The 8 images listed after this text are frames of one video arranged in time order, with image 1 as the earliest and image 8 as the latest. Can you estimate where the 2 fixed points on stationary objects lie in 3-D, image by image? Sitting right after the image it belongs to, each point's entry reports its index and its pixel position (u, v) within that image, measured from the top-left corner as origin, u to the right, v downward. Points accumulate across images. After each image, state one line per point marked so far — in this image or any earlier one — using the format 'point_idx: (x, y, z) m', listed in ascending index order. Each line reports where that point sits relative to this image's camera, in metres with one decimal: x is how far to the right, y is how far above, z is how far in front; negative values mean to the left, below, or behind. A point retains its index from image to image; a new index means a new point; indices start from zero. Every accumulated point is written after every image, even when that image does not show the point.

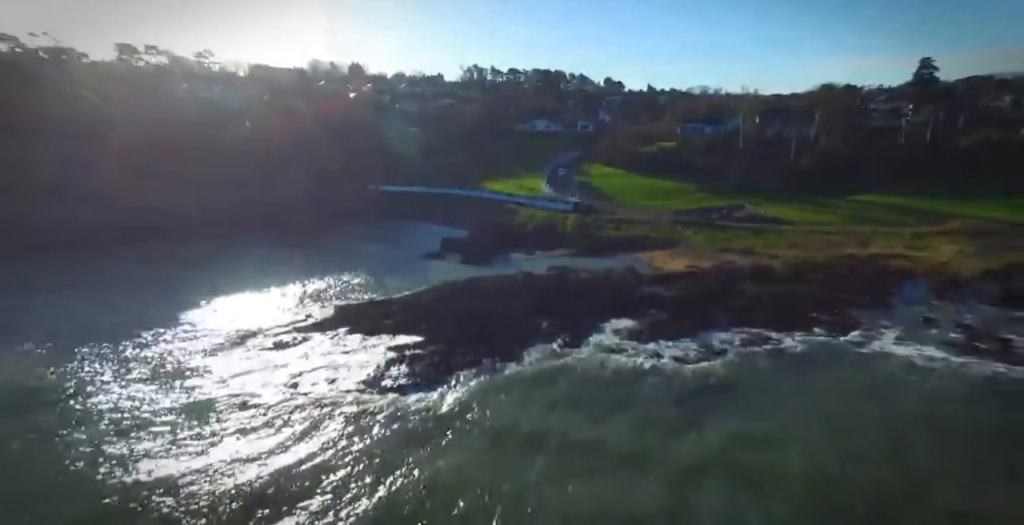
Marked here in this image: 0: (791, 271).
0: (+7.6, -0.2, +14.5) m
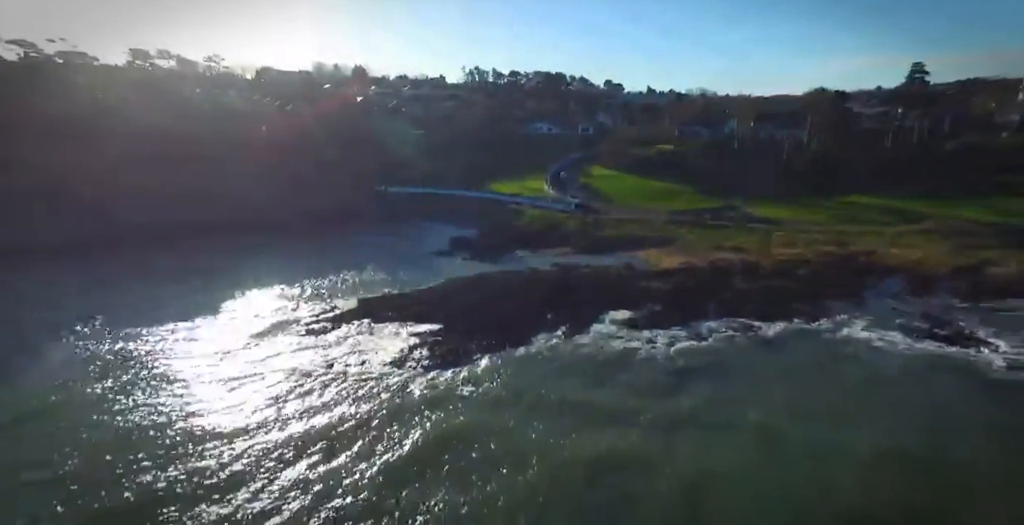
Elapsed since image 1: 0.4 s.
0: (+7.8, -0.1, +15.7) m
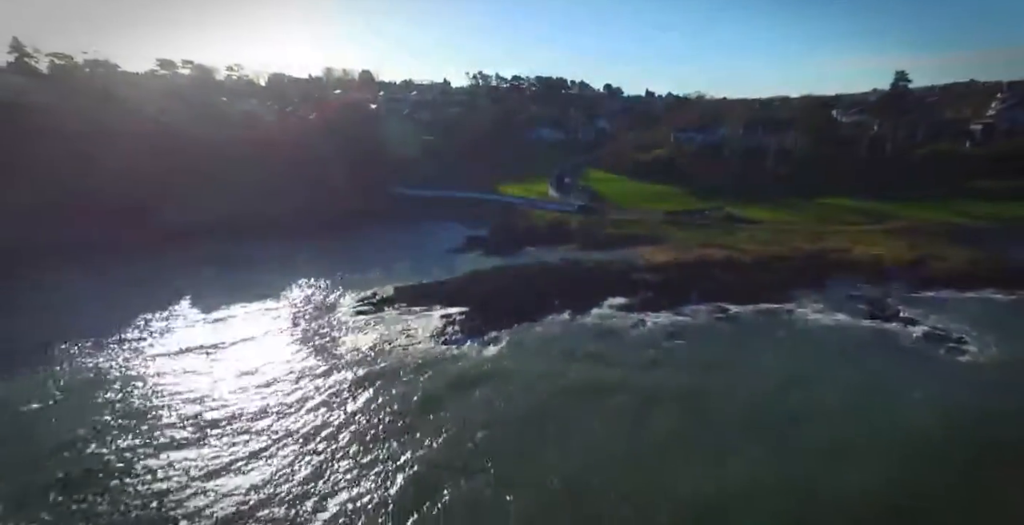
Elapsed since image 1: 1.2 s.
0: (+8.2, +0.1, +18.0) m
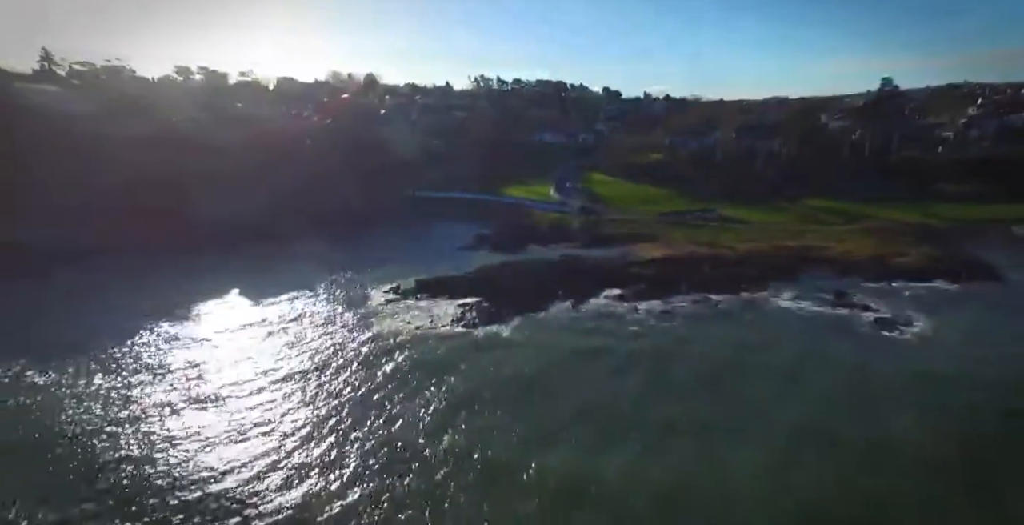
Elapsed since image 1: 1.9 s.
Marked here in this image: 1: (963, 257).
0: (+8.4, +0.2, +20.0) m
1: (+15.7, +0.2, +18.5) m
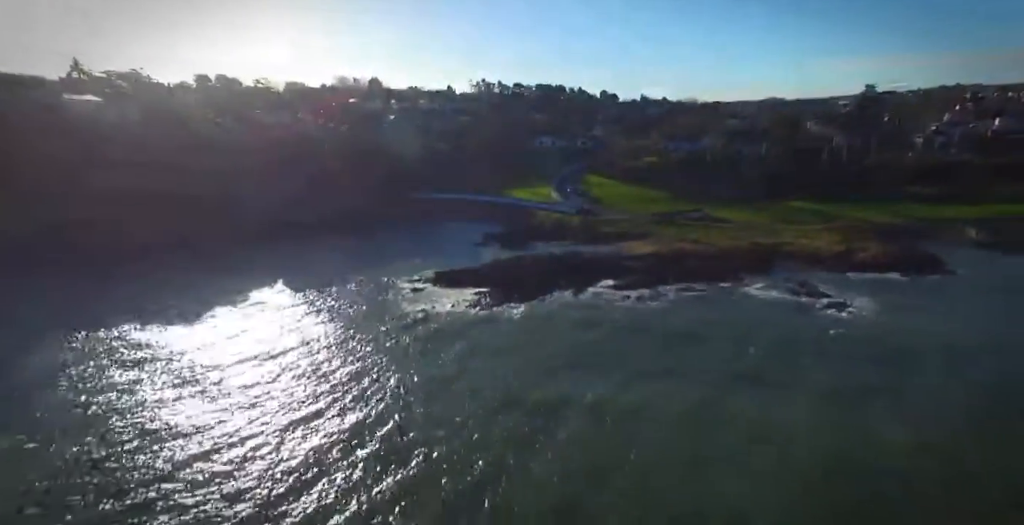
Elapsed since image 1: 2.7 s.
0: (+8.7, +0.5, +22.4) m
1: (+16.0, +0.4, +21.0) m
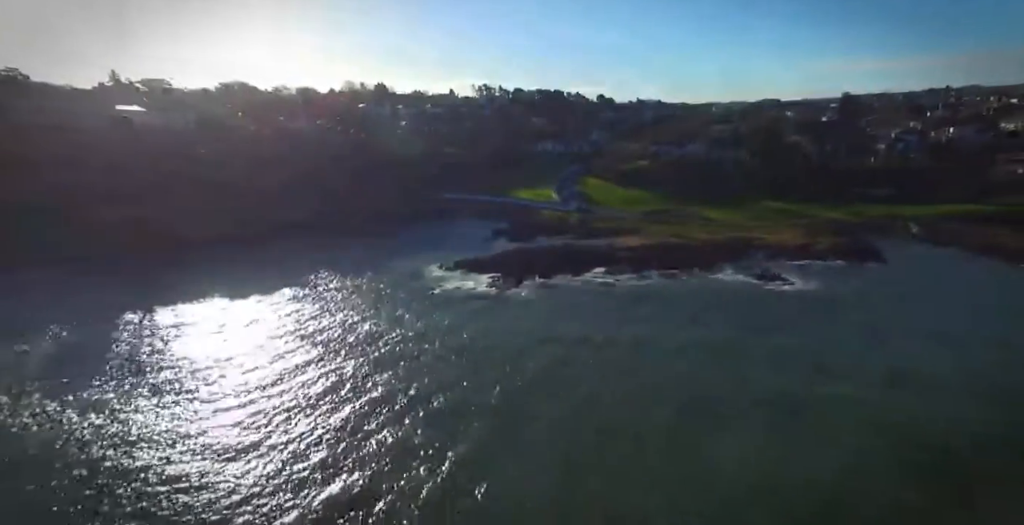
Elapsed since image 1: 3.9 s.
0: (+9.0, +0.9, +26.0) m
1: (+16.4, +0.9, +24.6) m
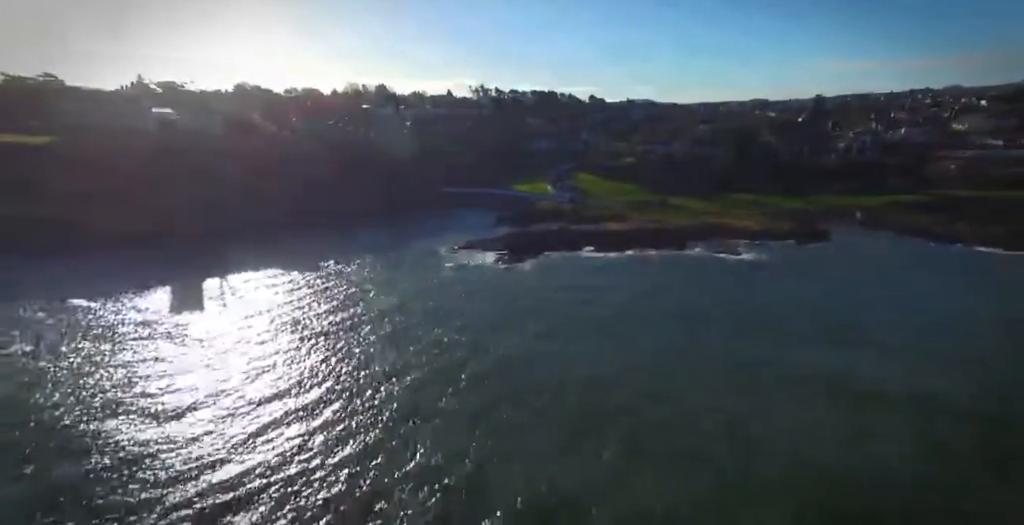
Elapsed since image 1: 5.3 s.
0: (+9.1, +1.9, +30.0) m
1: (+16.4, +1.9, +28.6) m
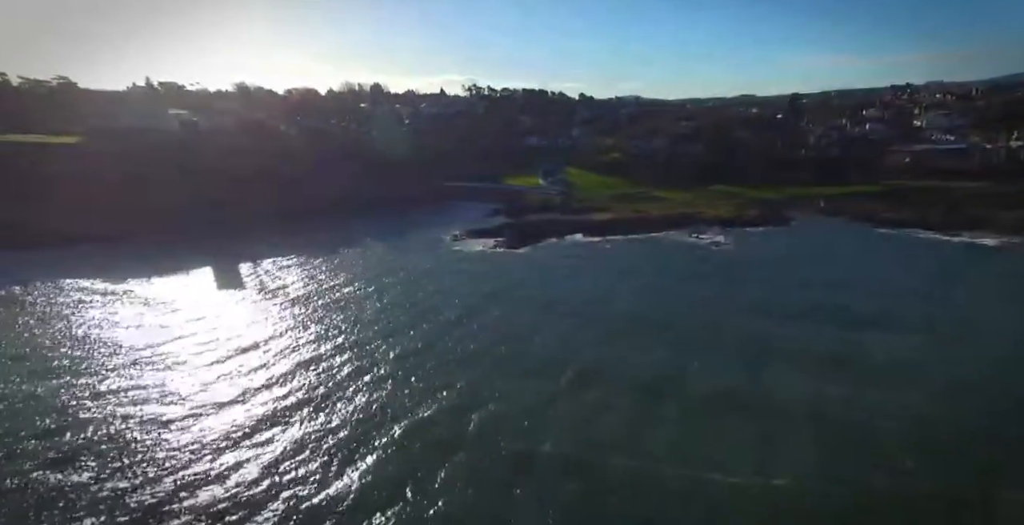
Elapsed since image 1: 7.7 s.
0: (+8.8, +2.8, +32.9) m
1: (+16.1, +2.8, +31.7) m
